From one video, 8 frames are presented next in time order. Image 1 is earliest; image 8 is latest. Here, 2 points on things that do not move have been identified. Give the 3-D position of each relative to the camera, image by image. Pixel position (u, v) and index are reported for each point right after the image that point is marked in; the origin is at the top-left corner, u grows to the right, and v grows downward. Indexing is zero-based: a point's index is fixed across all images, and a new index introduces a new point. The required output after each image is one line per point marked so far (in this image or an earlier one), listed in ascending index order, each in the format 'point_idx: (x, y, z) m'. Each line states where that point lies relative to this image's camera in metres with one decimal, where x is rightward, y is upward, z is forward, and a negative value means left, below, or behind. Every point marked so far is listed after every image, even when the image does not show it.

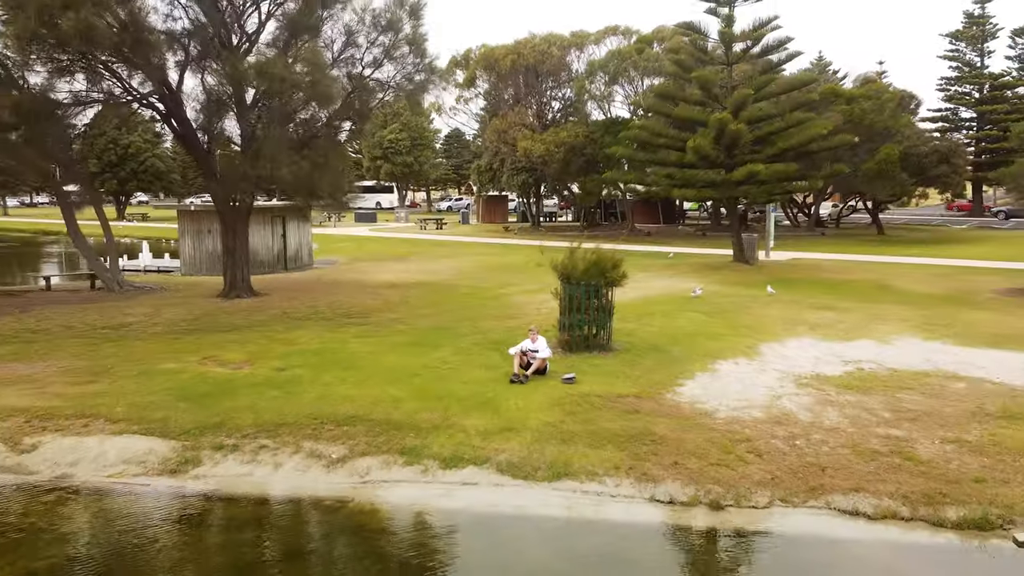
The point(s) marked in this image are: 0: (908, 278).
0: (+2.2, +0.1, +4.6) m
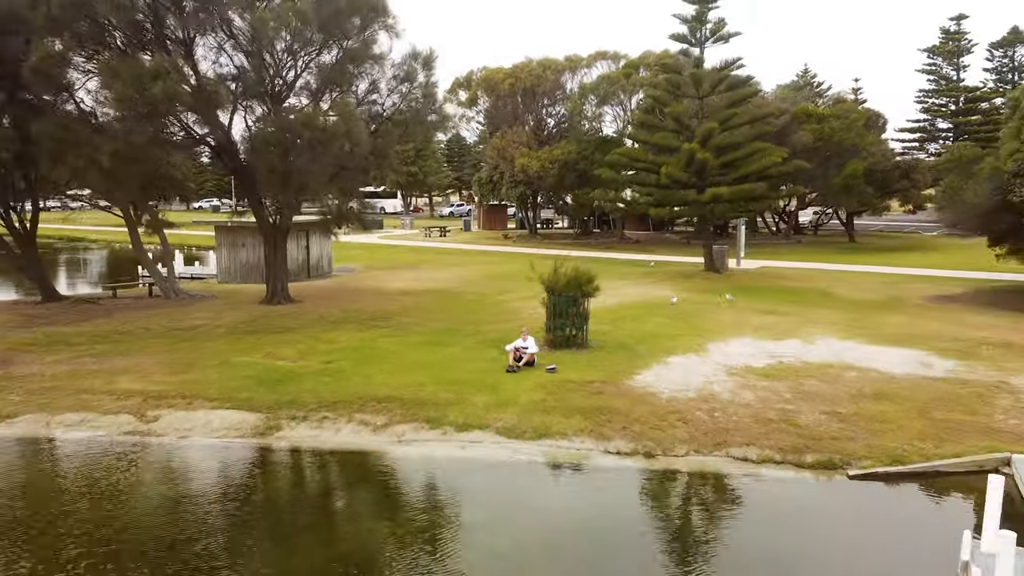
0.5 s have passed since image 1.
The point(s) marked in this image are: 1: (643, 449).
0: (+2.2, 0.0, +5.3) m
1: (+0.3, -0.5, +2.5) m
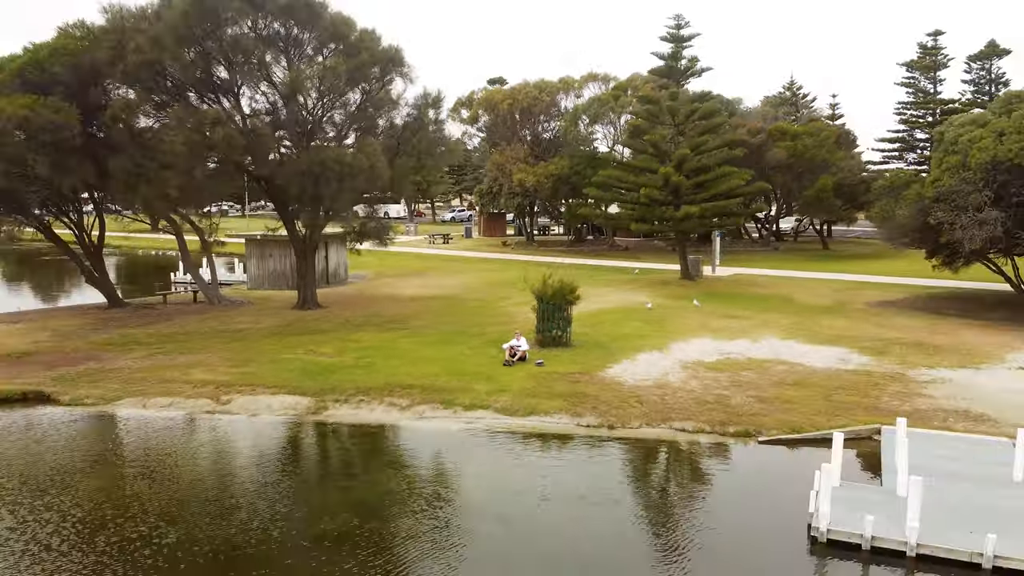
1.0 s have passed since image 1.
0: (+2.2, 0.0, +6.0) m
1: (+0.3, -0.6, +3.2) m
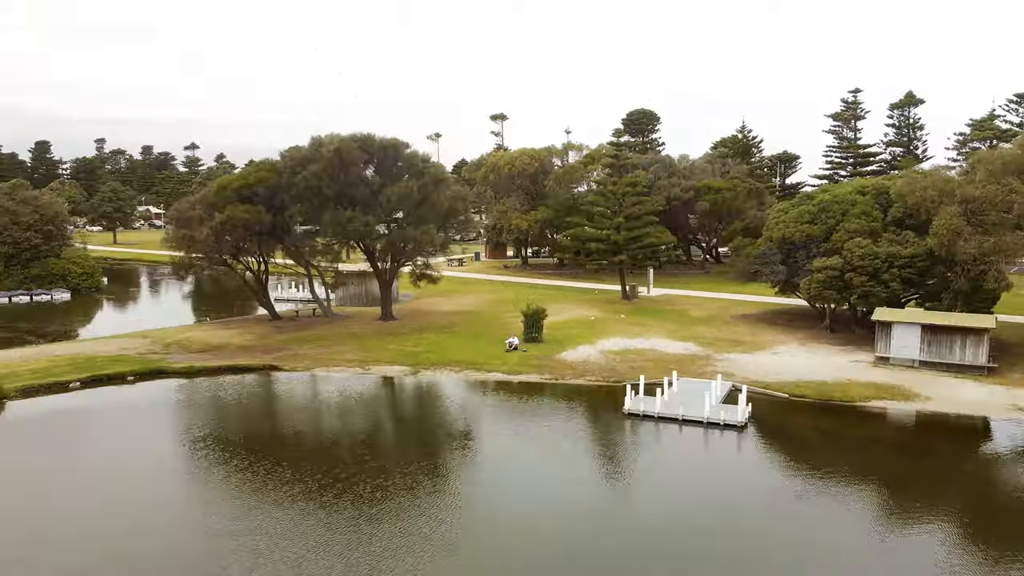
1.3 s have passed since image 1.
0: (+2.2, -0.2, +9.3) m
1: (+0.3, -0.8, +6.5) m
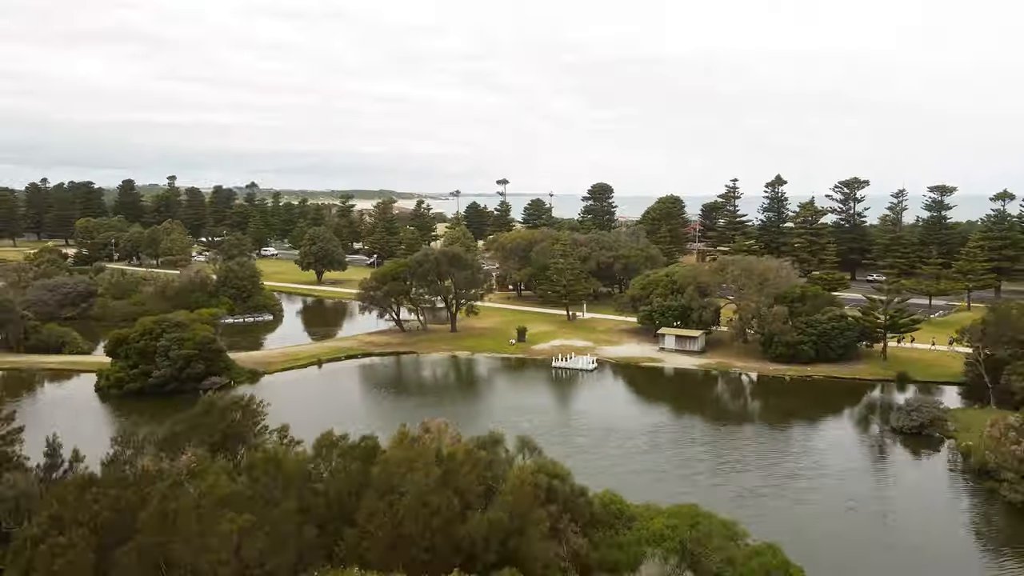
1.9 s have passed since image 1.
0: (+2.2, -0.9, +18.9) m
1: (+0.3, -1.4, +16.1) m
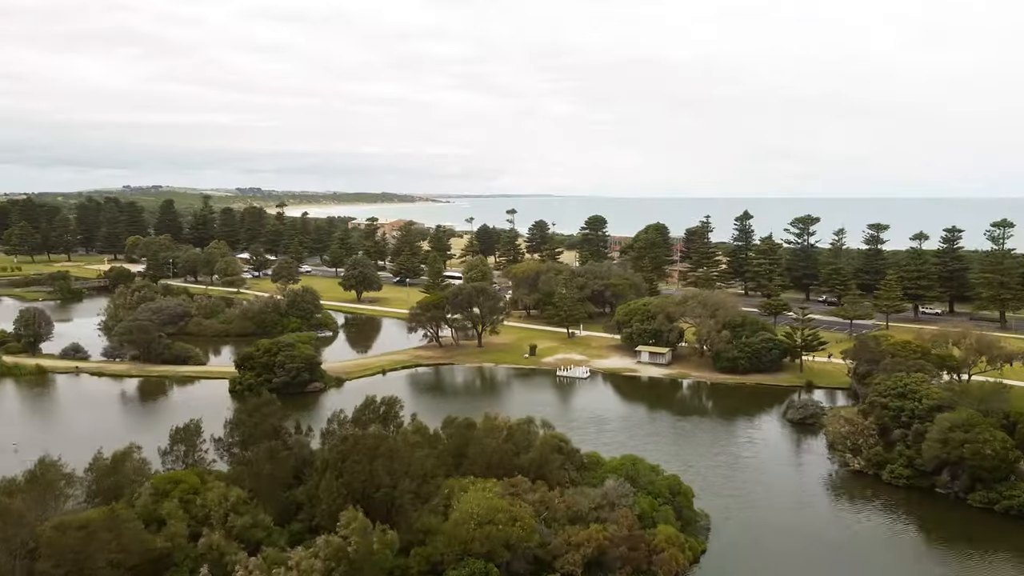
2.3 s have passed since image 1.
0: (+2.6, -1.6, +24.1) m
1: (+0.7, -2.1, +21.3) m
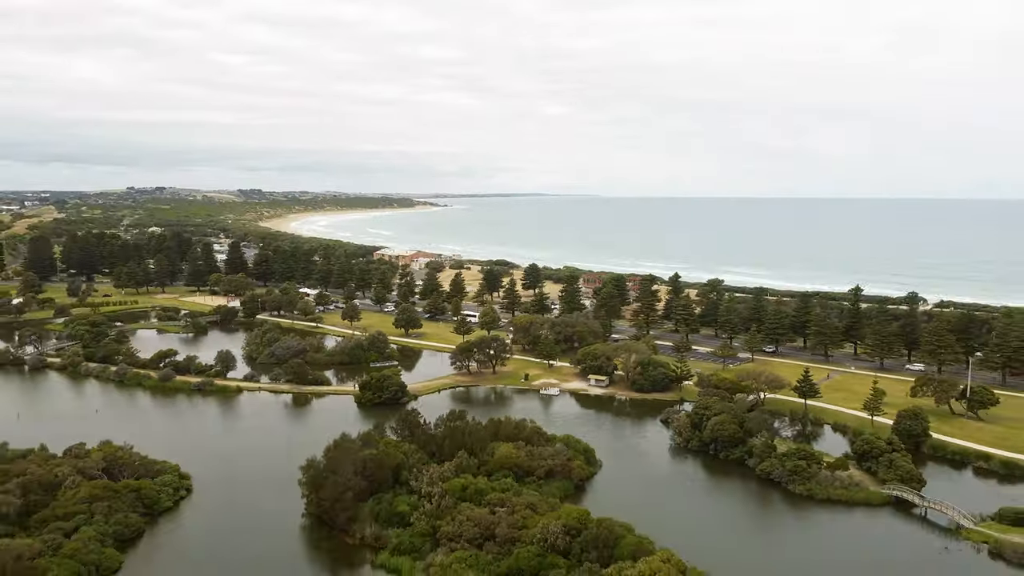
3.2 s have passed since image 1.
0: (+2.7, -4.0, +38.7) m
1: (+0.8, -4.5, +35.8) m
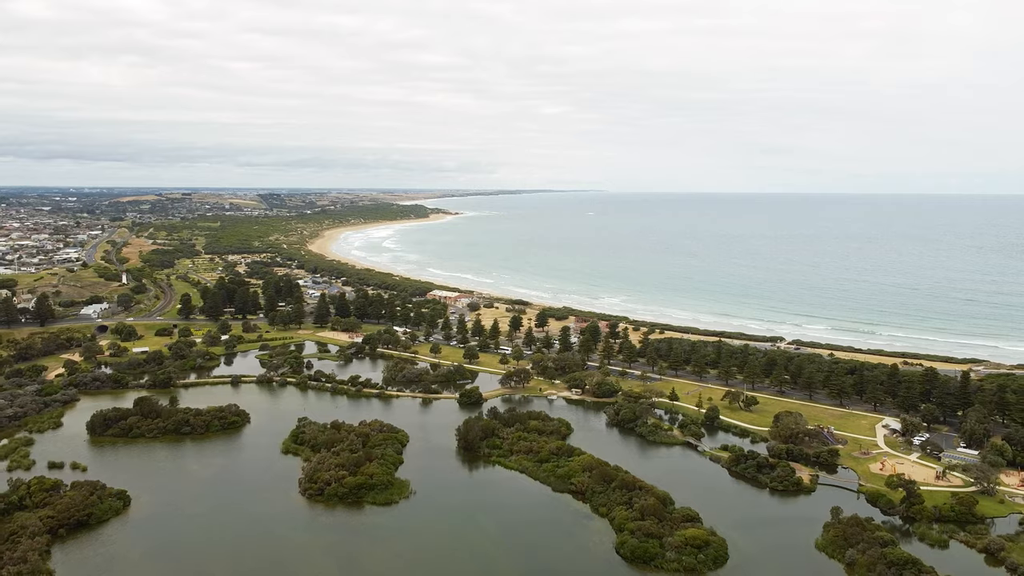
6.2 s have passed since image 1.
0: (+4.5, -9.0, +73.4) m
1: (+2.6, -9.5, +70.6) m
